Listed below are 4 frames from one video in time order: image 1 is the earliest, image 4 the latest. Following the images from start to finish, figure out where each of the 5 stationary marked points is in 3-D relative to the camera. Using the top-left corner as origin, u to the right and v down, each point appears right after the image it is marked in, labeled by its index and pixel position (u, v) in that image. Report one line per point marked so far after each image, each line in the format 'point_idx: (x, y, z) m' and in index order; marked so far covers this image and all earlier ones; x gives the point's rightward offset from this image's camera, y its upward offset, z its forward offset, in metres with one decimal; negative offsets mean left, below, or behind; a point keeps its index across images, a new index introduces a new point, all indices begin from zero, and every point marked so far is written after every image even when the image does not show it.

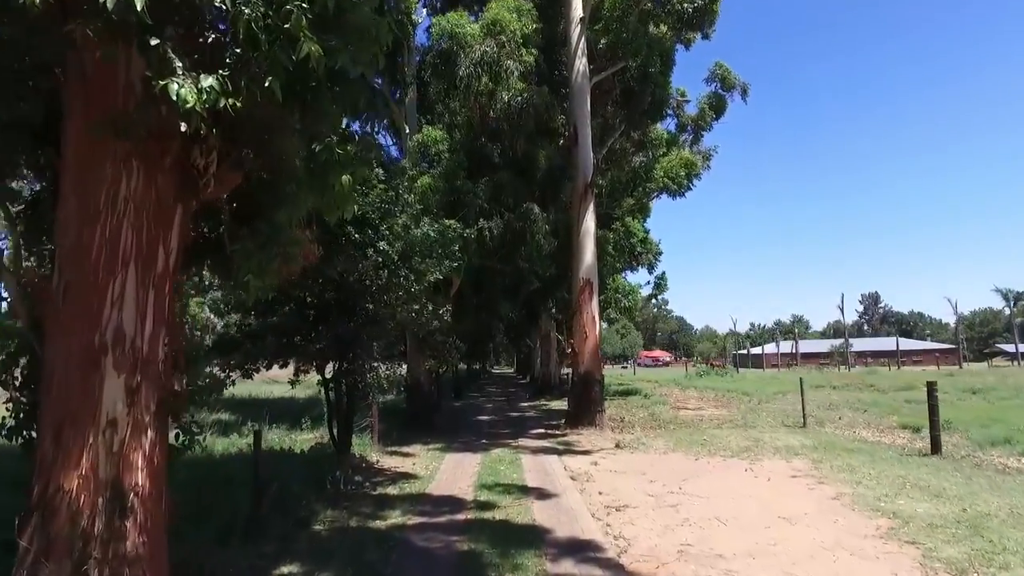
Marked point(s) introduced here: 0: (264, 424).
0: (-6.6, -3.6, +18.6) m
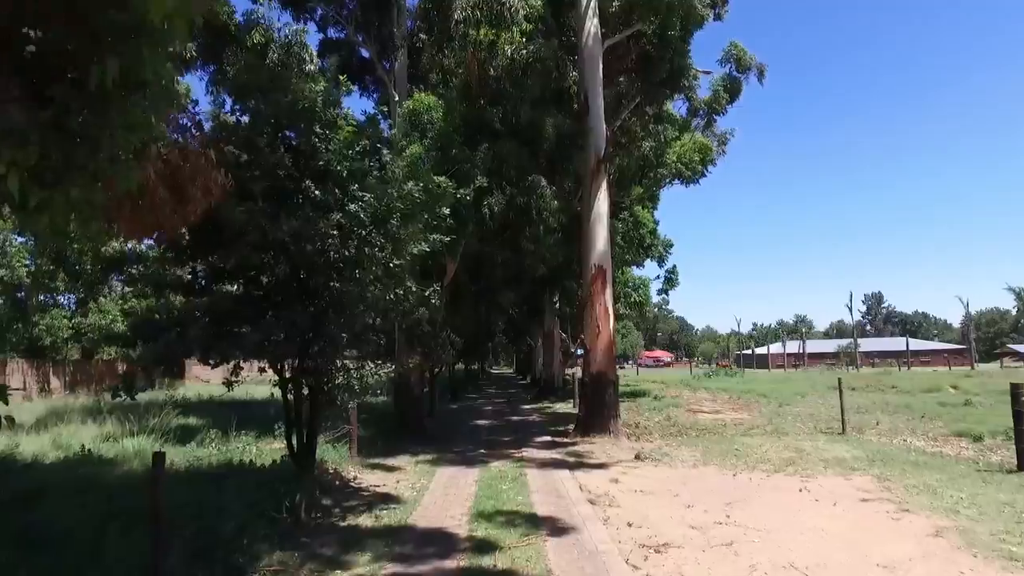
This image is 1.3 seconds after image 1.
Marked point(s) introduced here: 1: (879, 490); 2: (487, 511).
0: (-6.6, -3.3, +16.2) m
1: (+5.5, -3.0, +10.4) m
2: (-0.3, -3.0, +9.2) m
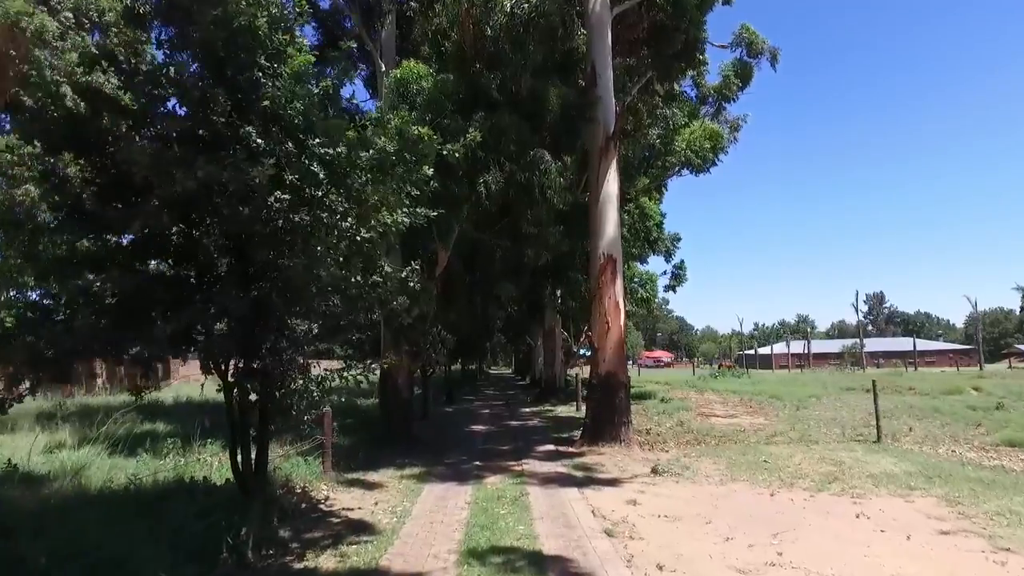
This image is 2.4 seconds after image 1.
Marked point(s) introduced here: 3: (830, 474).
0: (-6.6, -3.1, +14.4) m
1: (+5.5, -2.8, +8.6) m
2: (-0.3, -2.8, +7.4) m
3: (+5.4, -3.2, +11.8) m
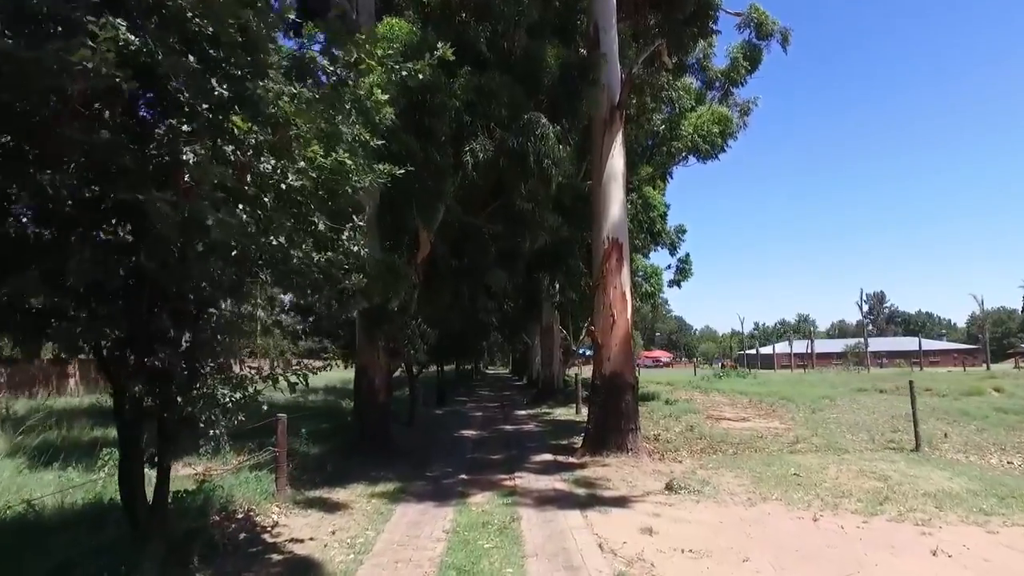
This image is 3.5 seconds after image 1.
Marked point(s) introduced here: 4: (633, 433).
0: (-6.7, -2.9, +12.6) m
1: (+5.3, -2.6, +6.8) m
2: (-0.5, -2.5, +5.6) m
3: (+5.3, -2.9, +10.0) m
4: (+2.3, -2.8, +13.5) m
